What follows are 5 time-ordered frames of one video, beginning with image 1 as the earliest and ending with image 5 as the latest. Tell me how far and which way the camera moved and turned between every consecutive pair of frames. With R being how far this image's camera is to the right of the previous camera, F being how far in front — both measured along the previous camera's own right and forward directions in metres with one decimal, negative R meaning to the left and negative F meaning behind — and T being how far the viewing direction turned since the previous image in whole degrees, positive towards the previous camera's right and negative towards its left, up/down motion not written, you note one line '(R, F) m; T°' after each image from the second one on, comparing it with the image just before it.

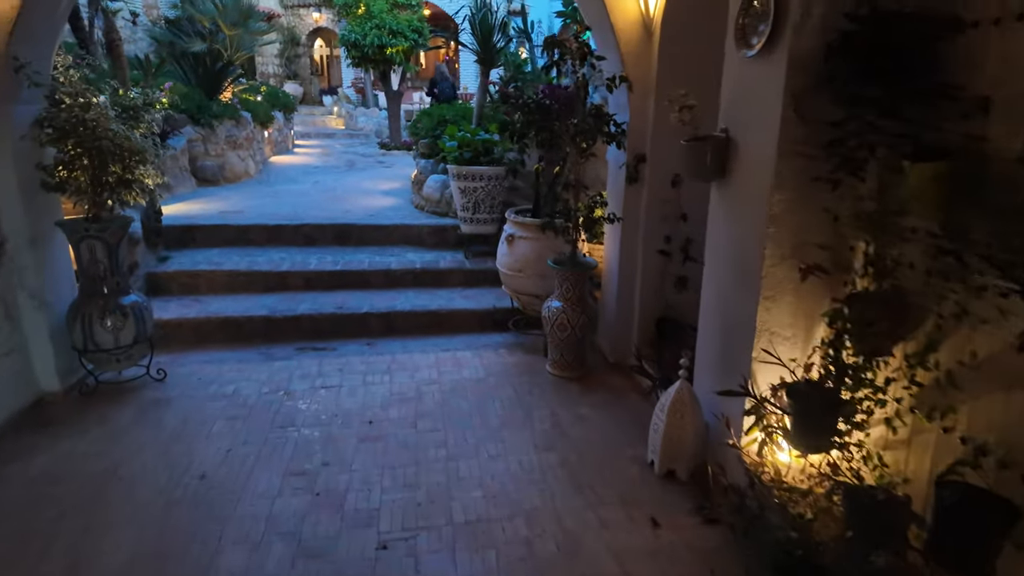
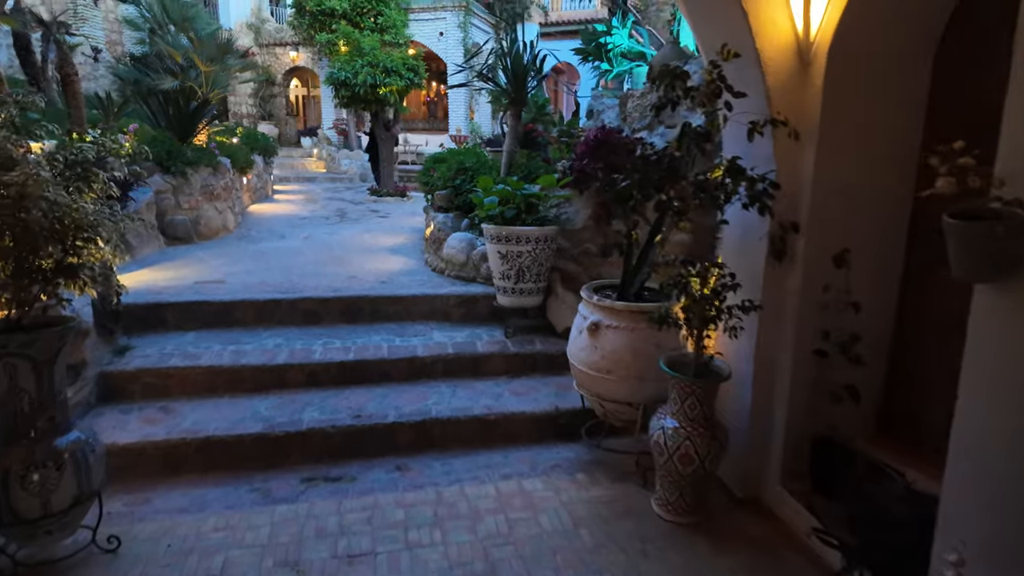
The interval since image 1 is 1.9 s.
(-0.5, +0.8) m; +3°
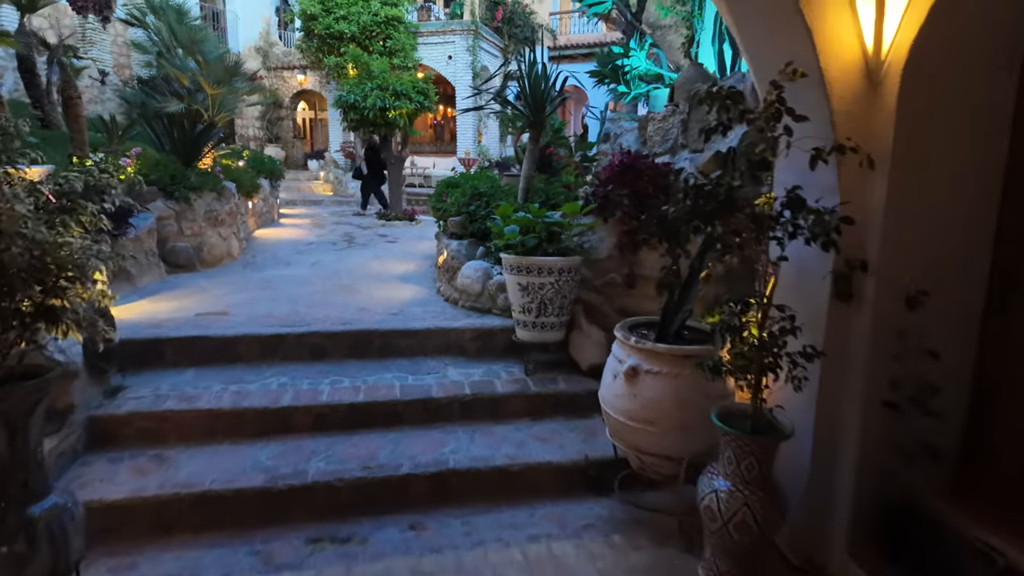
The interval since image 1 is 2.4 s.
(-0.1, +0.2) m; 0°
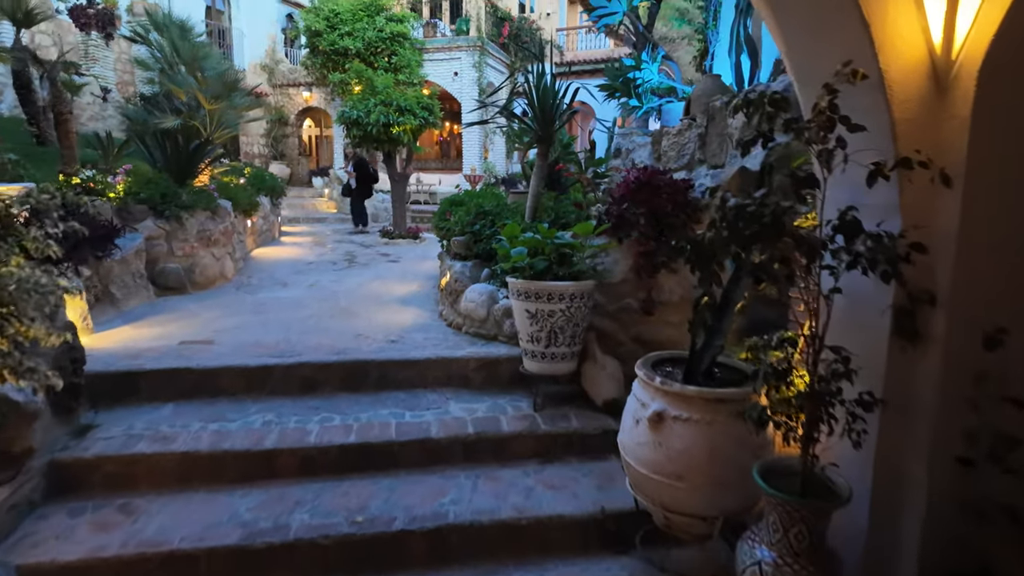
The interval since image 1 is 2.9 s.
(0.0, +0.3) m; -1°
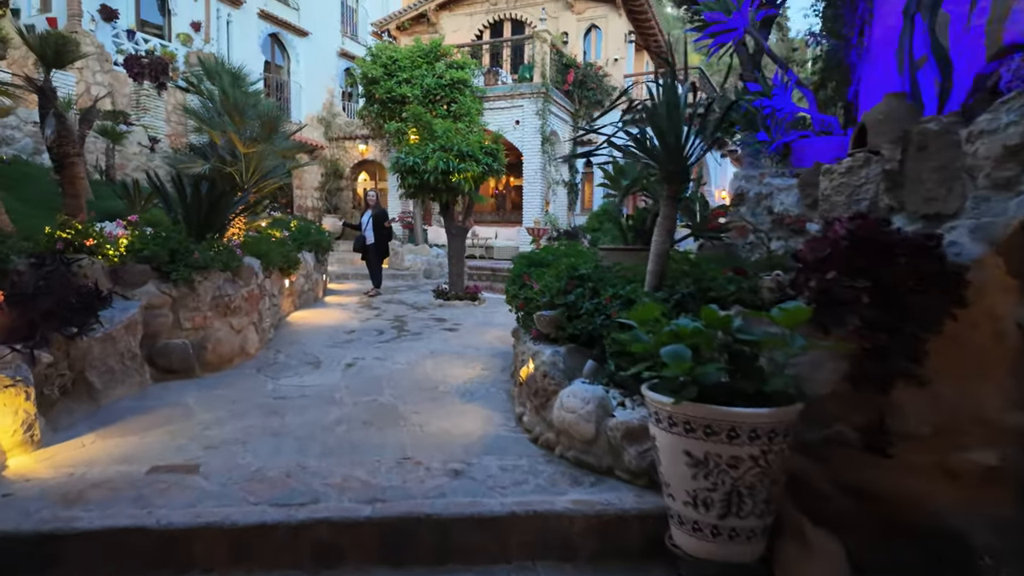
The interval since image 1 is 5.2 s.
(-0.3, +1.2) m; -5°
